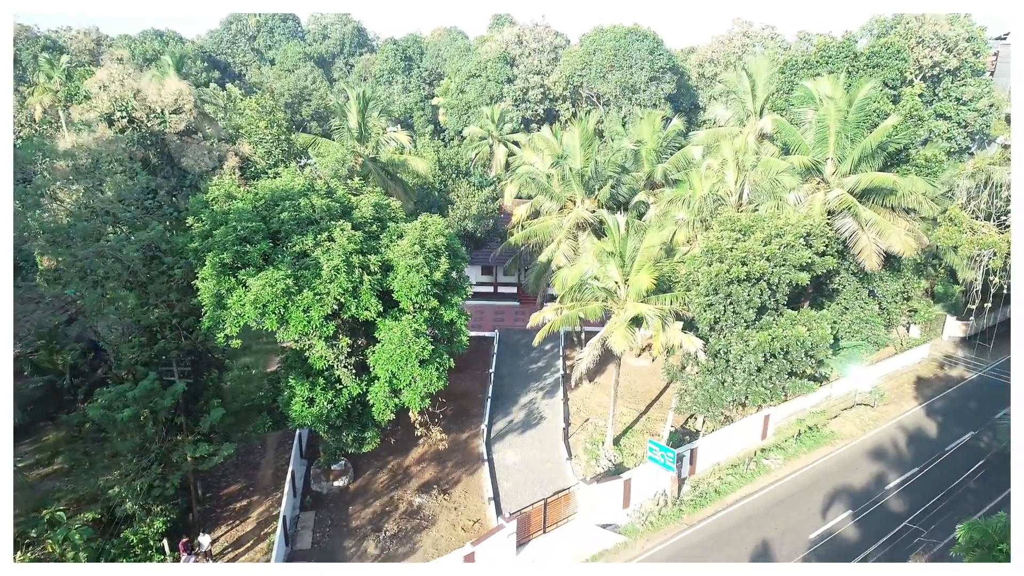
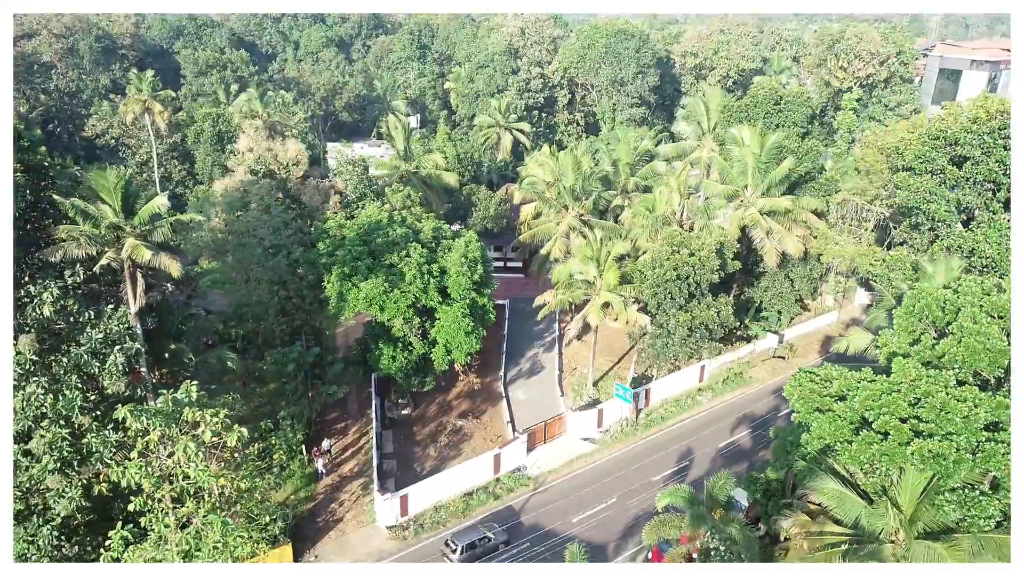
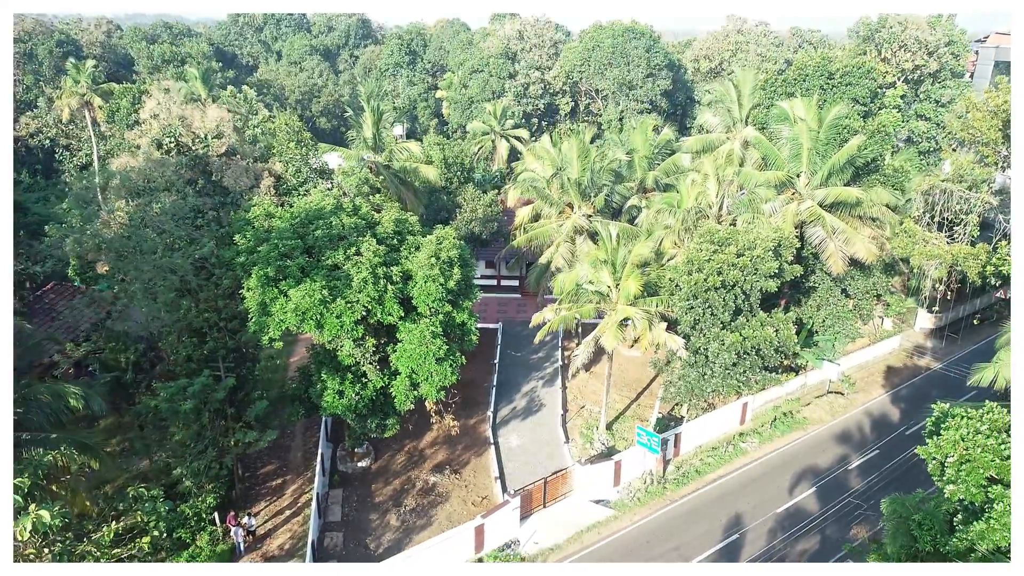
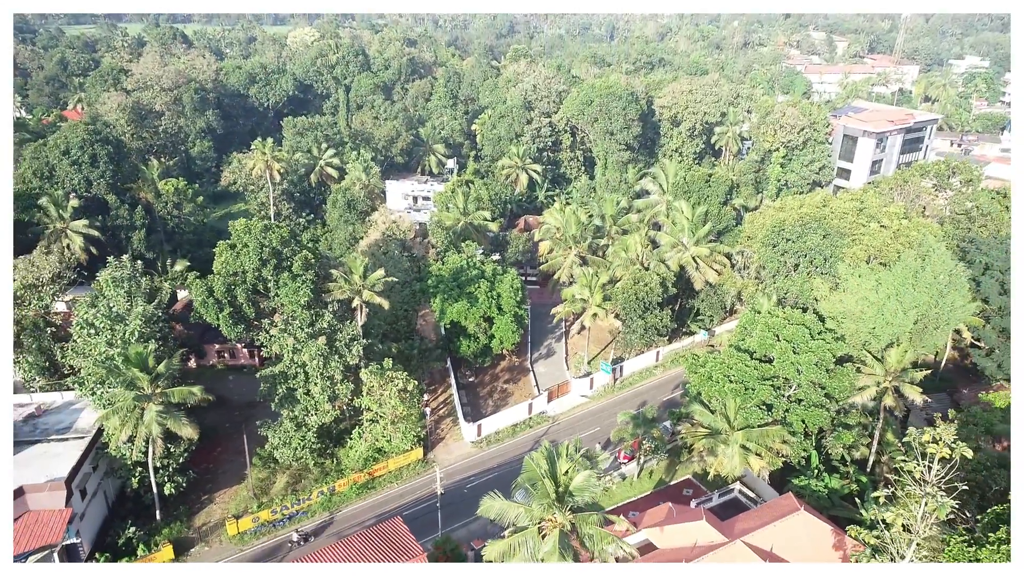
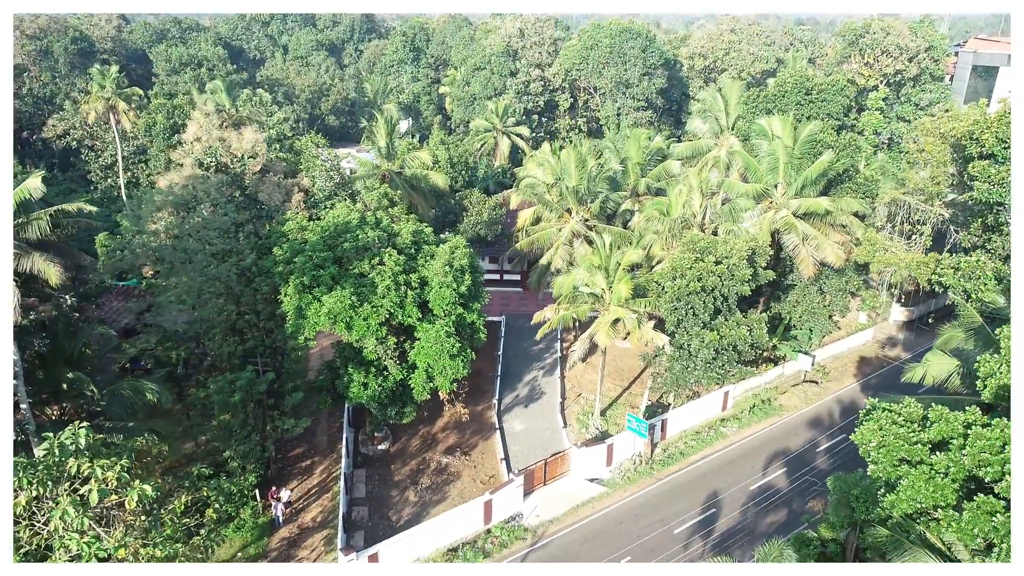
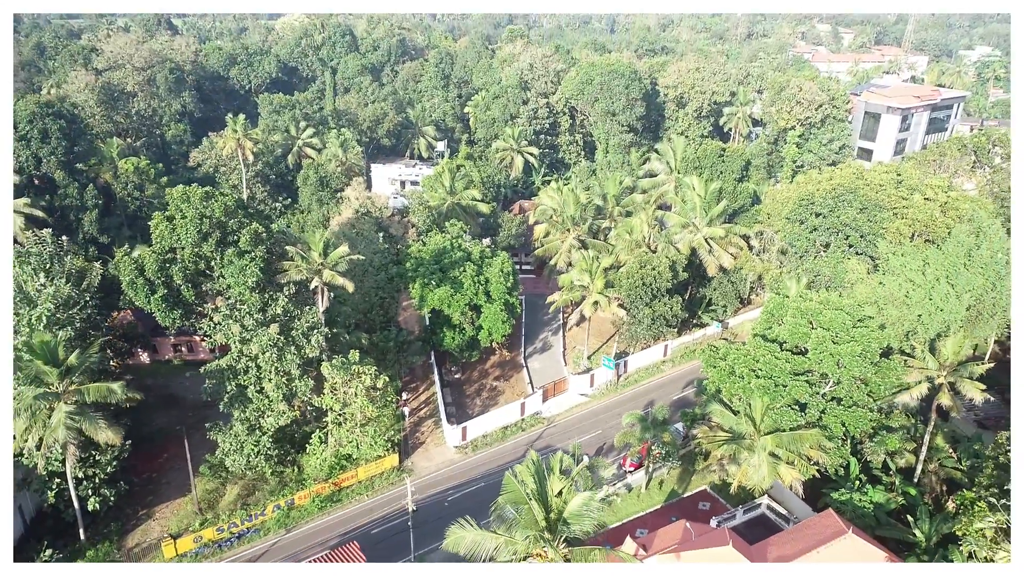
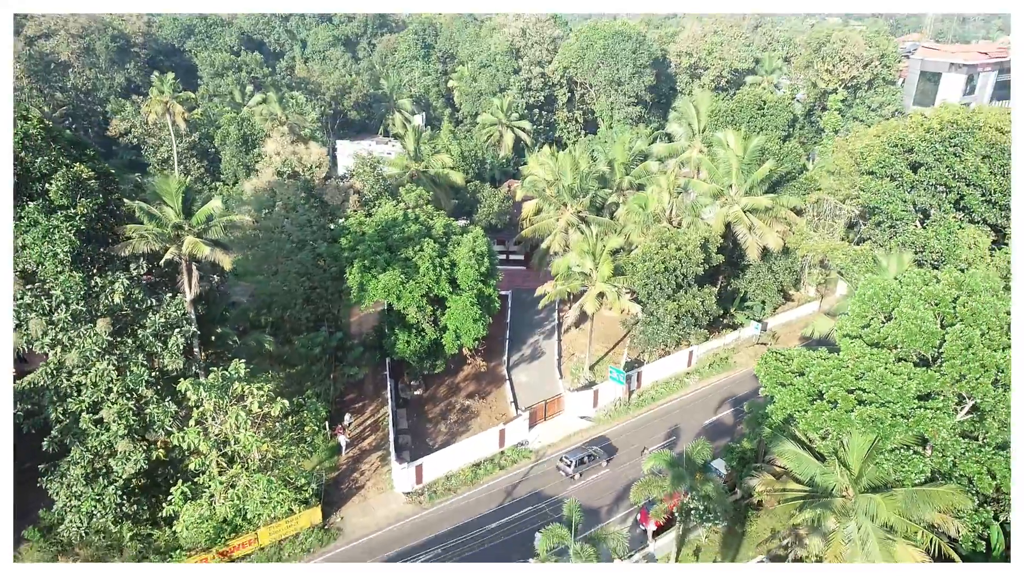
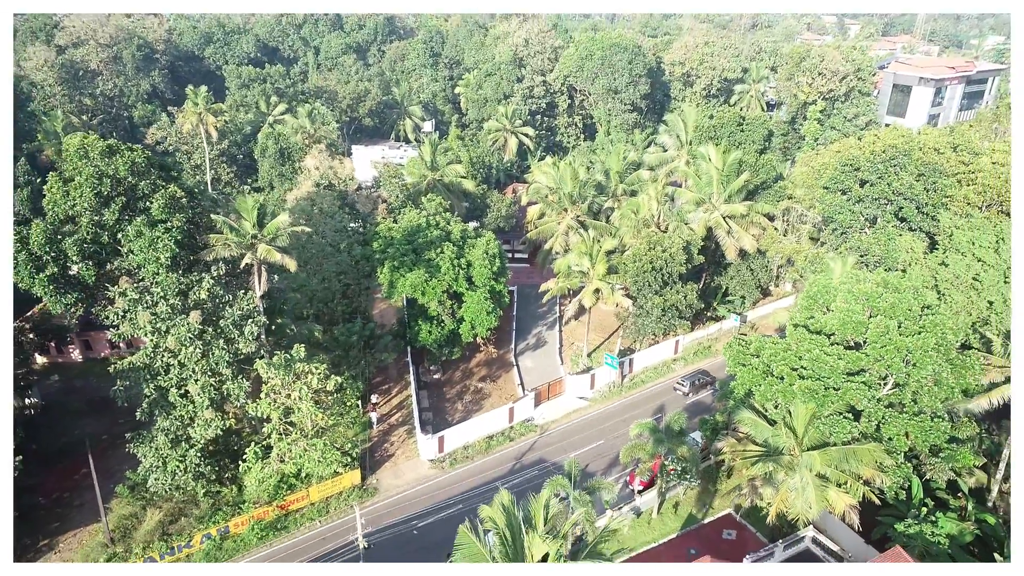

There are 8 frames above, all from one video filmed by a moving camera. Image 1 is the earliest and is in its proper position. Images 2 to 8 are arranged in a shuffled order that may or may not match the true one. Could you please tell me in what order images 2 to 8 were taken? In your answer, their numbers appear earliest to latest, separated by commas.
3, 5, 2, 7, 8, 6, 4
